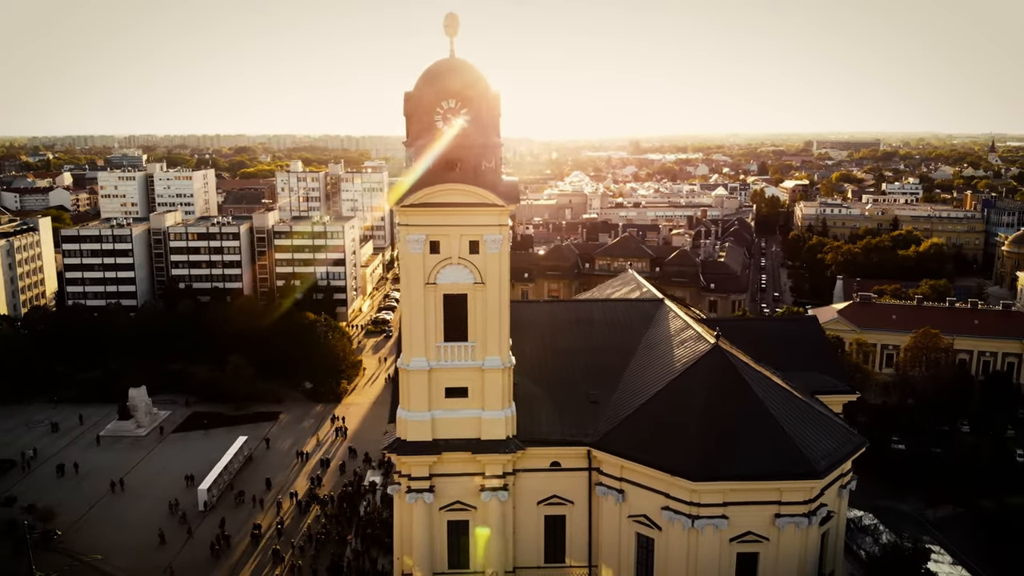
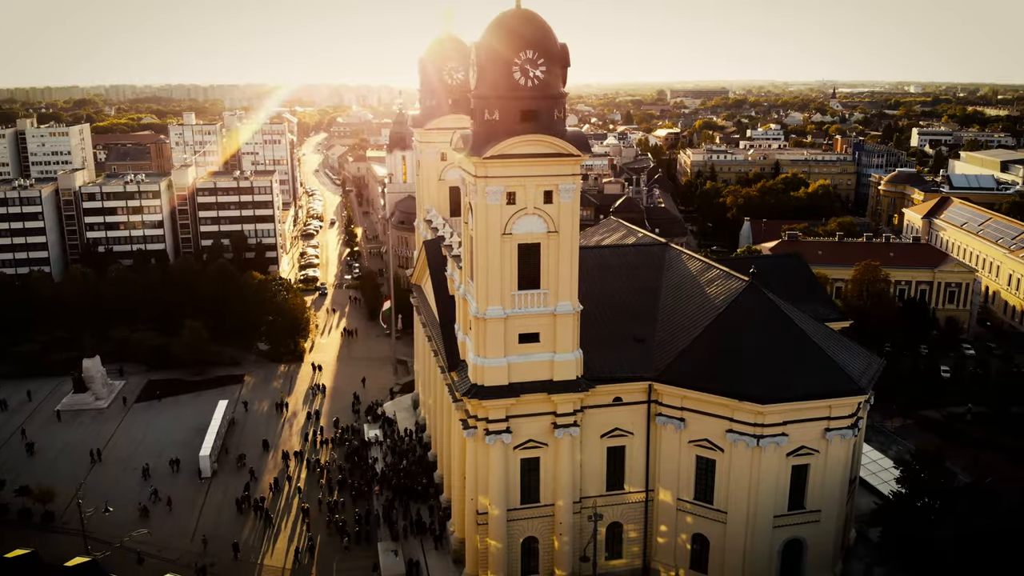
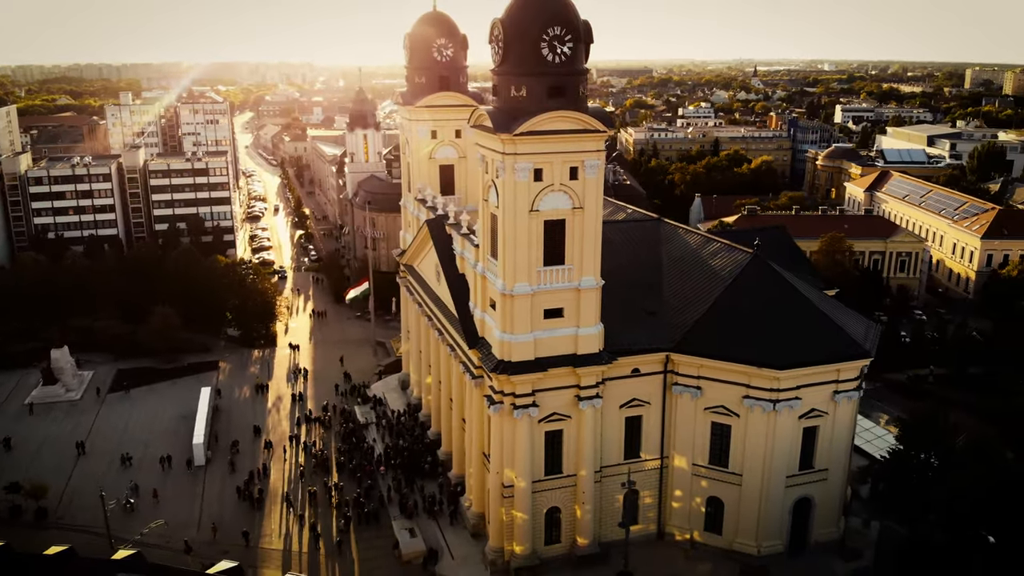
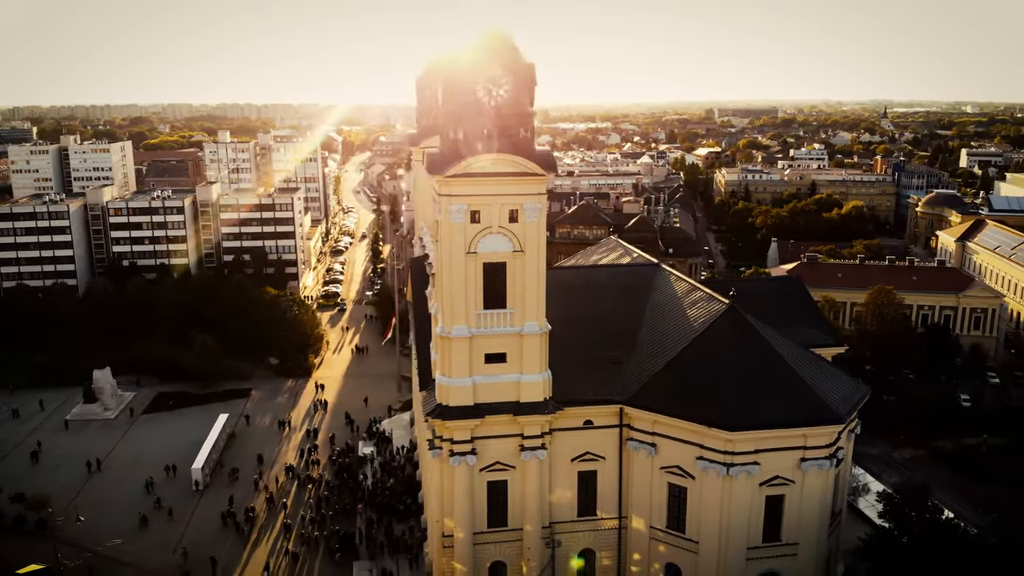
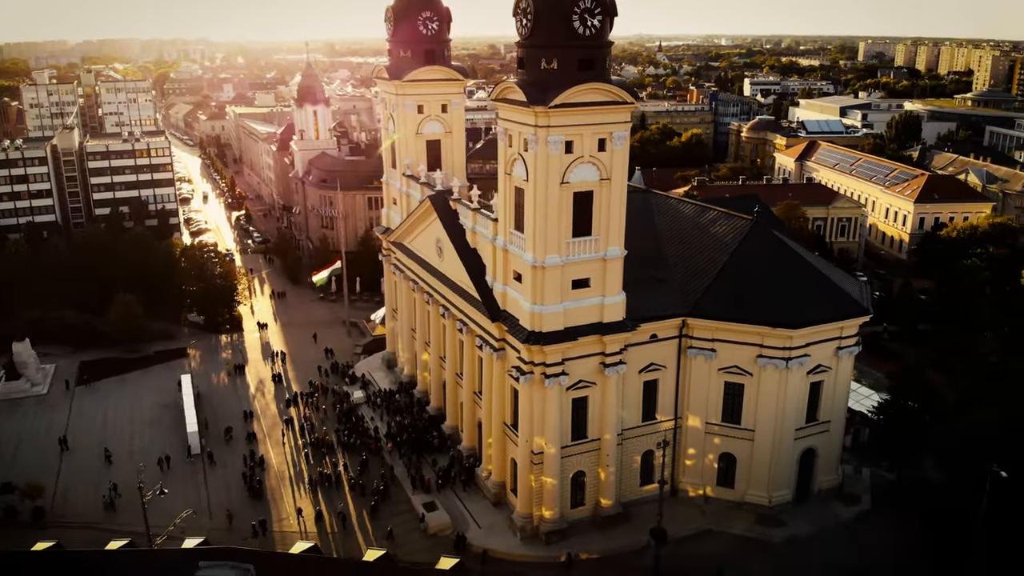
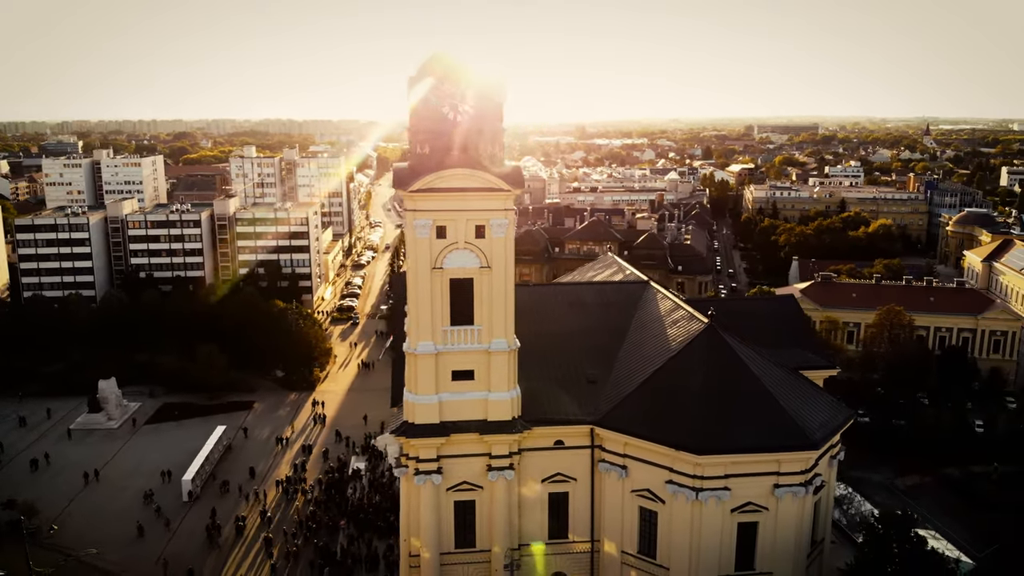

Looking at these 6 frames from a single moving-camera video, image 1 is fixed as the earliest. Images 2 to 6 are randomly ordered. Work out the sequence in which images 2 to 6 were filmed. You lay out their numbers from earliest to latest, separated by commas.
6, 4, 2, 3, 5
